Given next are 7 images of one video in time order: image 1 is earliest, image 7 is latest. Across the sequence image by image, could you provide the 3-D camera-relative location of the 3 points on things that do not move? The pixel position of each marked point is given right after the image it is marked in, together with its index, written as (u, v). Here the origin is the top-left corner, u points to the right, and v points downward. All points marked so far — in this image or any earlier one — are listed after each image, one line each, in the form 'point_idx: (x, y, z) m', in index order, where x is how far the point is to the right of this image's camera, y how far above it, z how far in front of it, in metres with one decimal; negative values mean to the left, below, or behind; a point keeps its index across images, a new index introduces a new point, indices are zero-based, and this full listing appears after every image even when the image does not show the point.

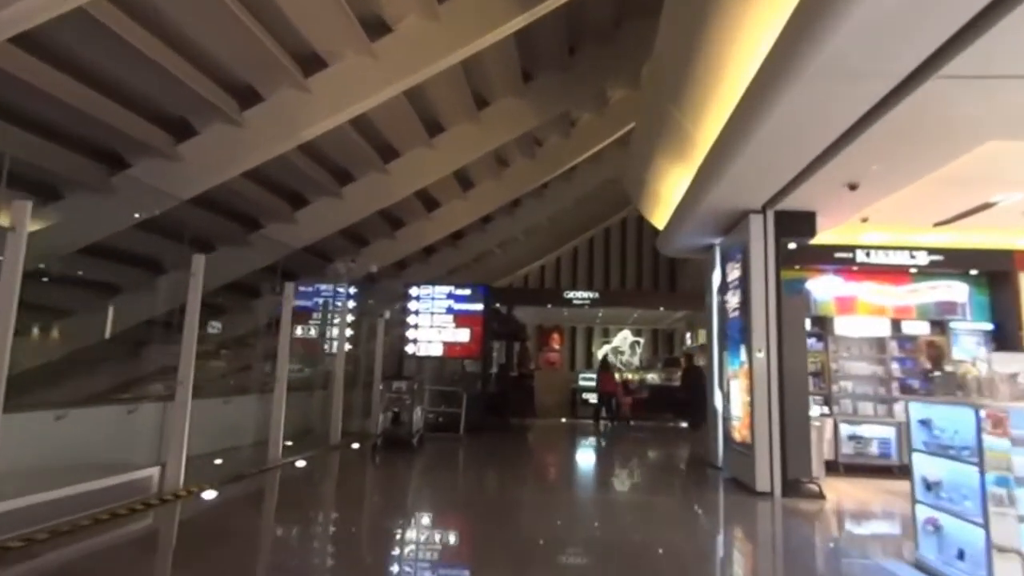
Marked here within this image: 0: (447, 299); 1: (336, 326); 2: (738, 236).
0: (-0.9, -0.1, +8.9) m
1: (-2.2, -0.5, +8.3) m
2: (+1.9, +0.4, +5.5) m
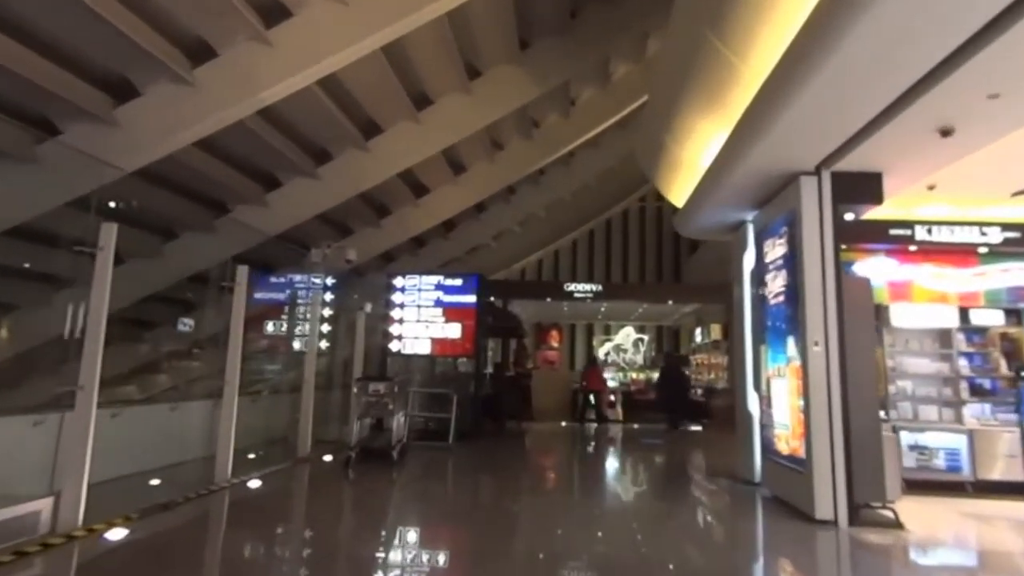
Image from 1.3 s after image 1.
0: (-0.9, 0.0, +7.9) m
1: (-2.3, -0.4, +7.3) m
2: (+1.9, +0.6, +4.5) m
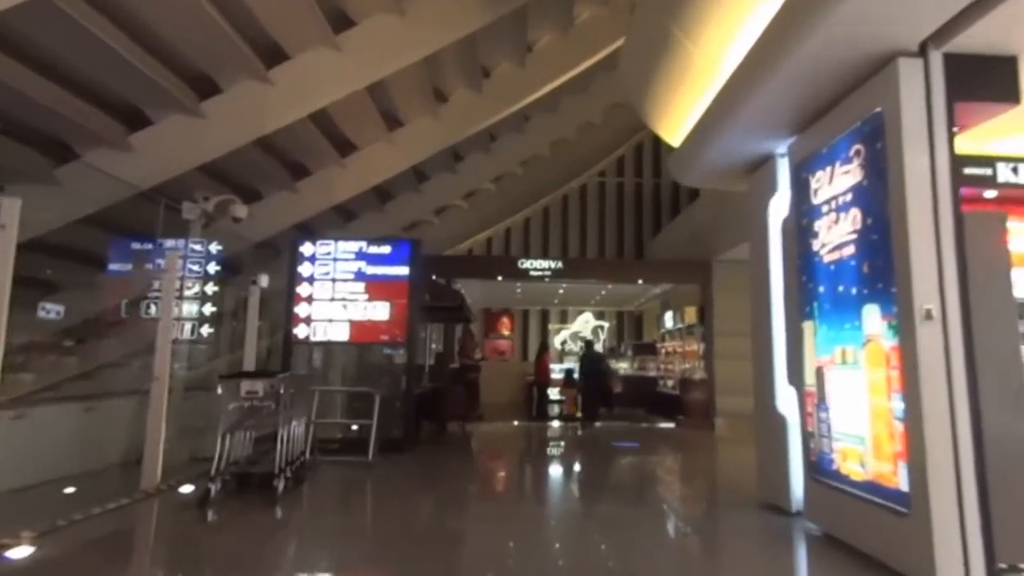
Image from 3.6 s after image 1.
0: (-1.5, +0.3, +6.2) m
1: (-2.8, -0.1, +5.5) m
2: (+1.6, +0.8, +3.1) m
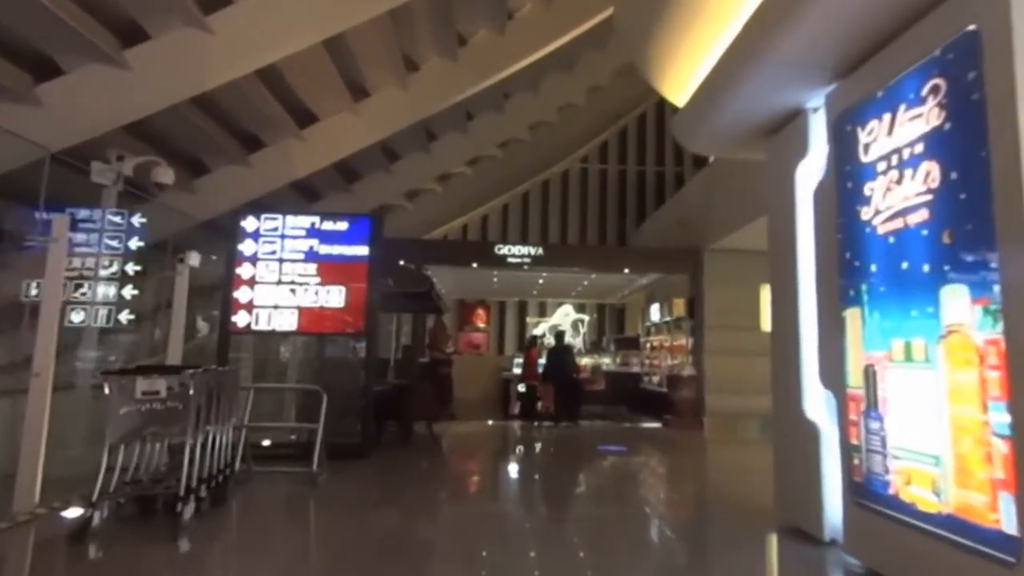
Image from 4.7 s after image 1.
0: (-1.7, +0.4, +5.4) m
1: (-2.9, +0.1, +4.7) m
2: (+1.5, +0.9, +2.4) m
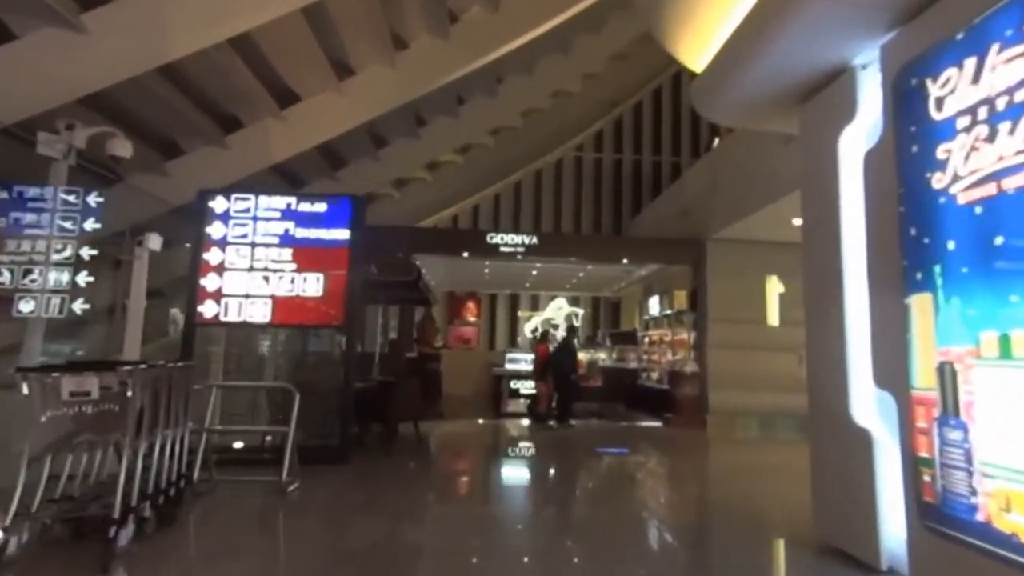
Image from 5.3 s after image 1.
0: (-1.7, +0.5, +4.9) m
1: (-3.0, +0.2, +4.1) m
2: (+1.5, +1.0, +1.9) m
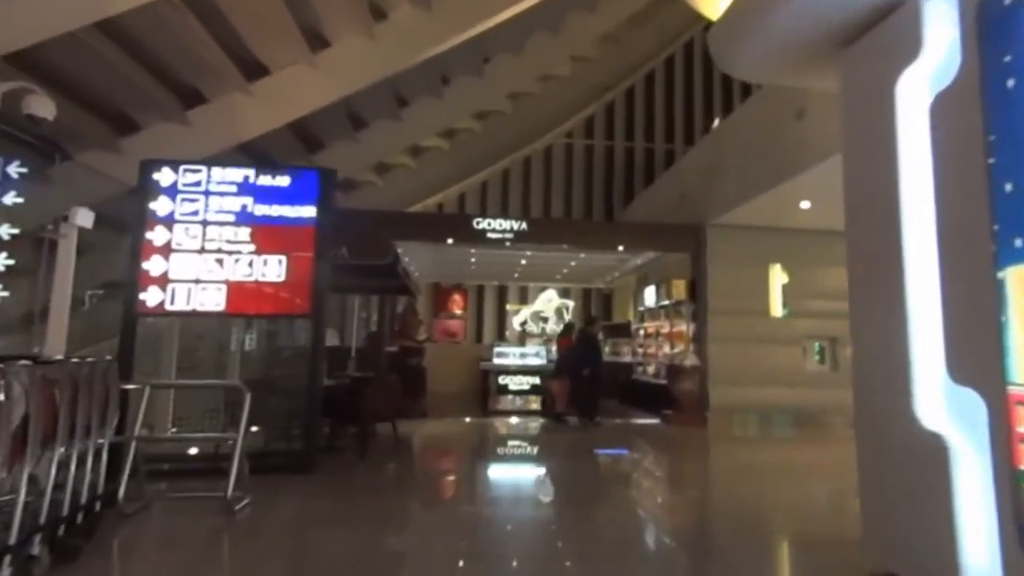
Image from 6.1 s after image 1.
0: (-1.8, +0.6, +4.3) m
1: (-3.0, +0.2, +3.5) m
2: (+1.5, +1.1, +1.4) m
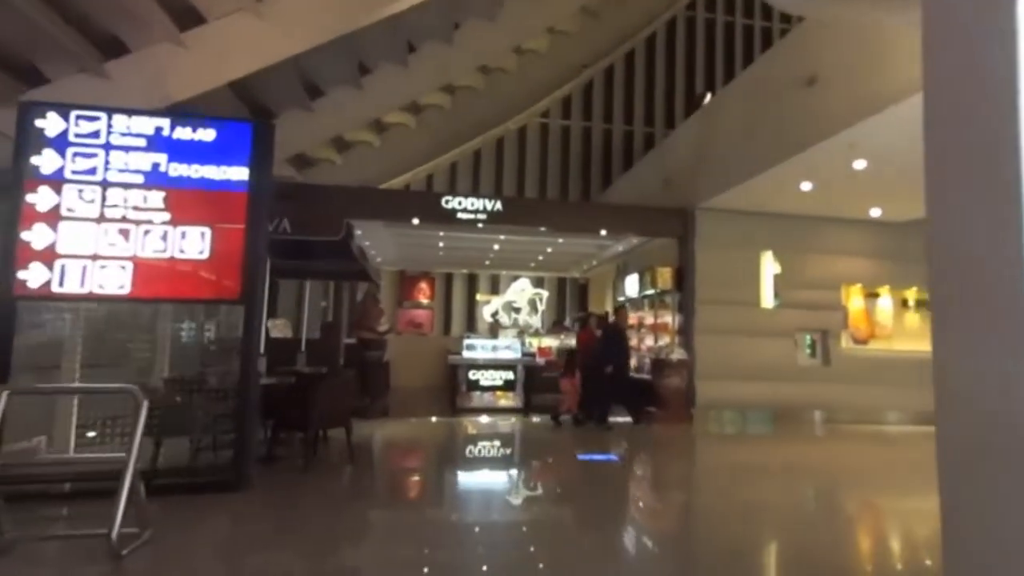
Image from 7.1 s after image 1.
0: (-1.9, +0.7, +3.5) m
1: (-3.1, +0.4, +2.7) m
2: (+1.5, +1.1, +0.8) m
